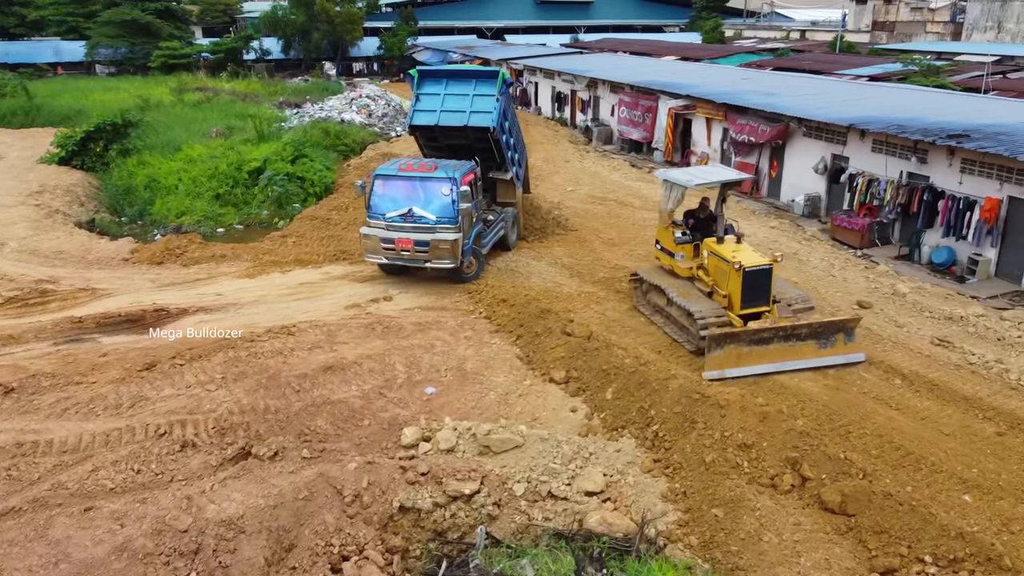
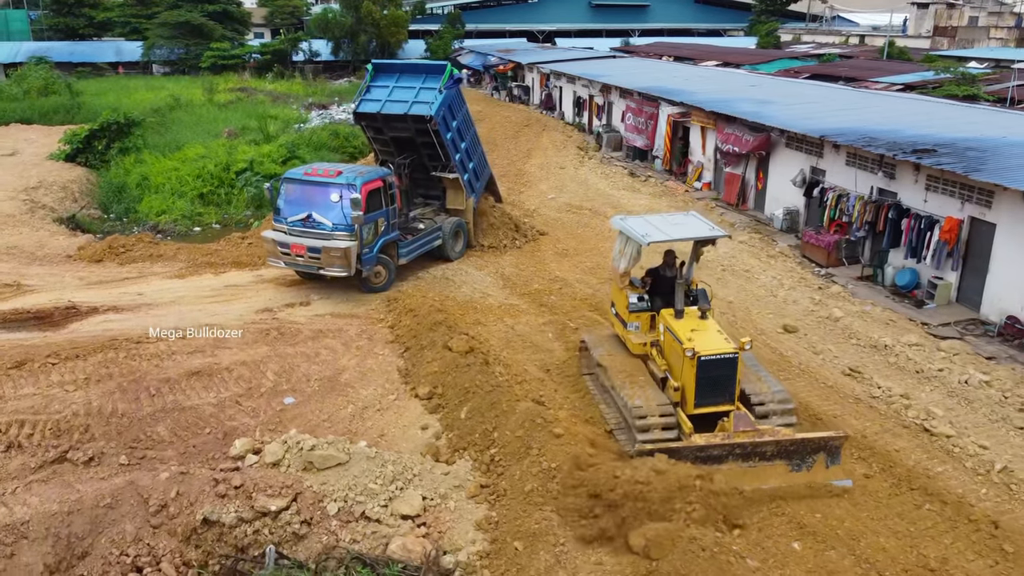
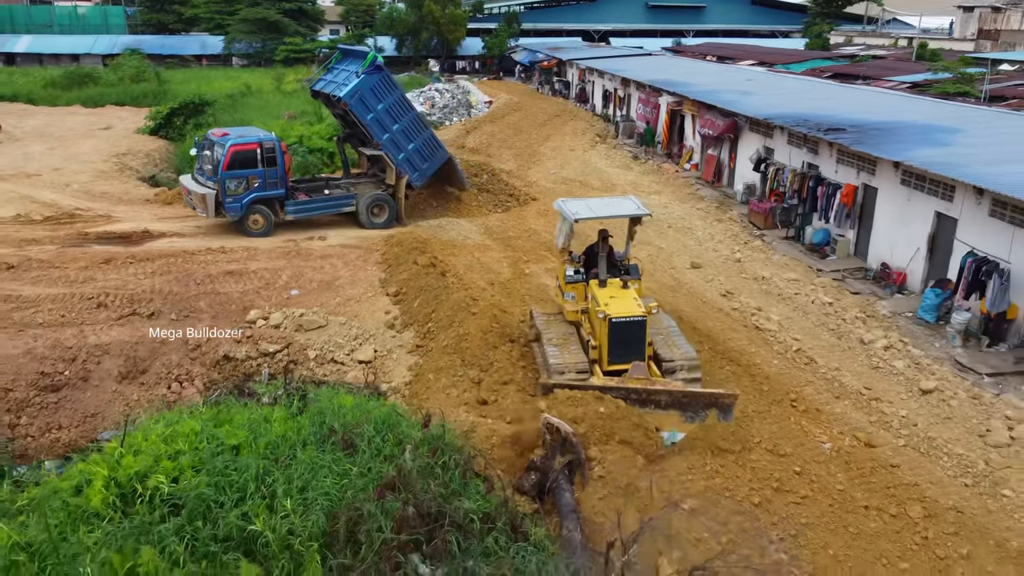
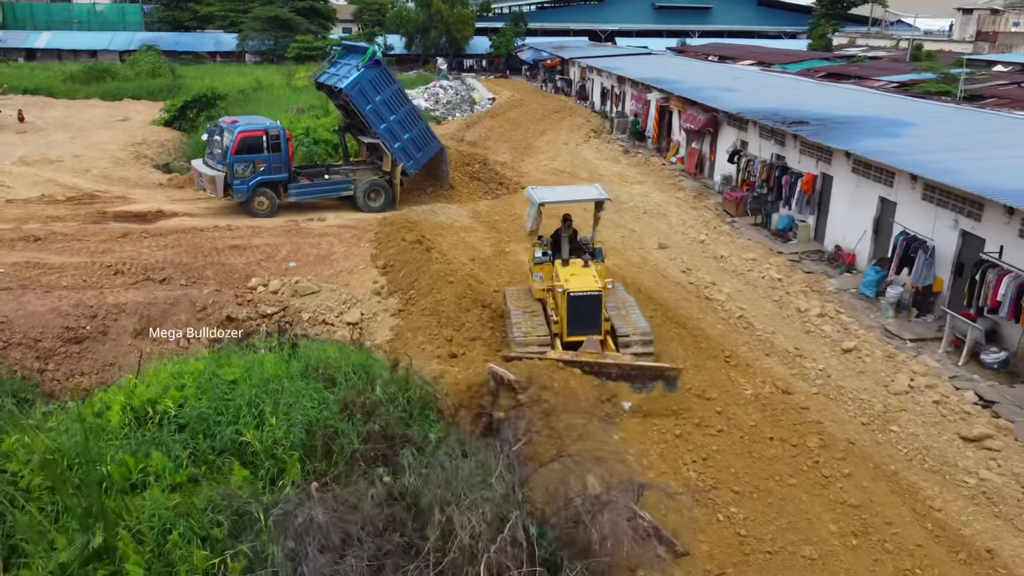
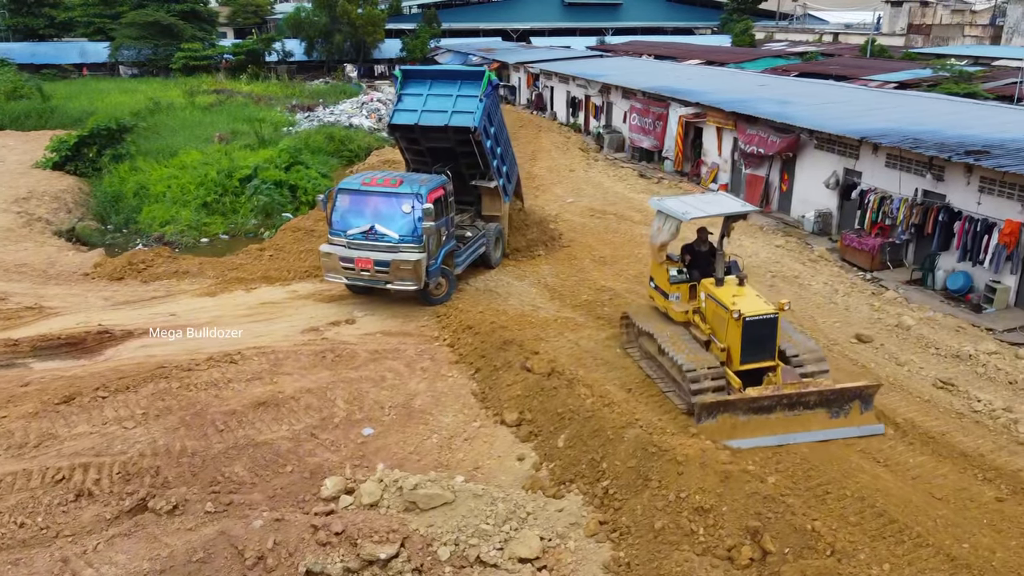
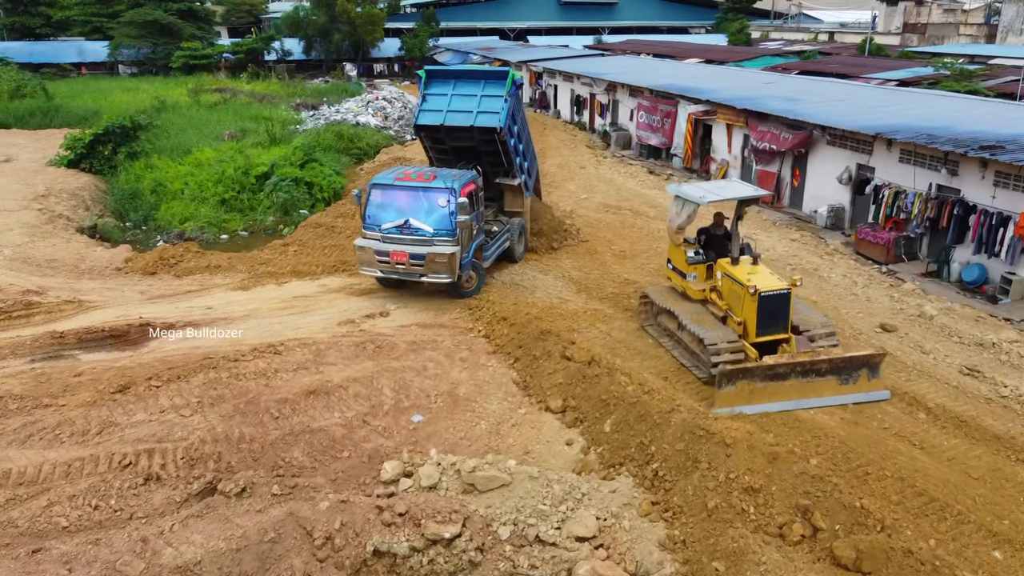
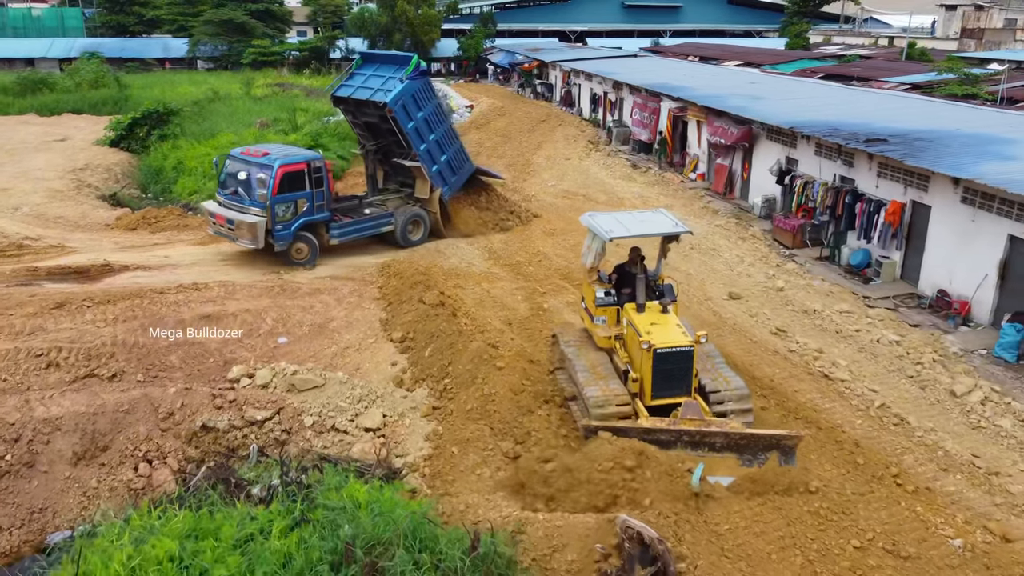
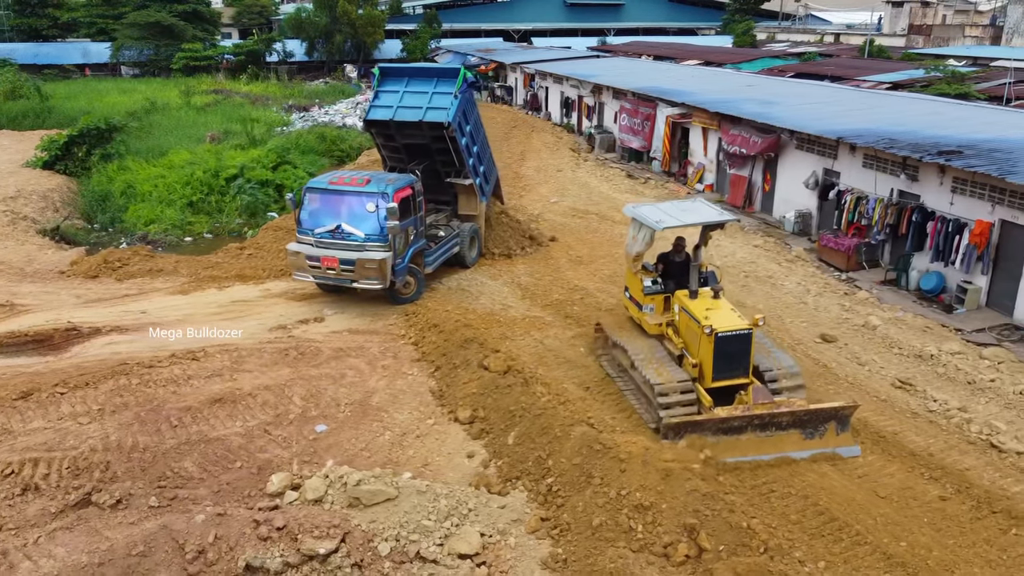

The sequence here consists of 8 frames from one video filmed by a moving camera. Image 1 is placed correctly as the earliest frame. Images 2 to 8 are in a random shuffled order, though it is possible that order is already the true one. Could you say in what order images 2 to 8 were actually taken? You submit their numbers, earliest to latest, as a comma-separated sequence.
6, 5, 8, 2, 7, 3, 4
